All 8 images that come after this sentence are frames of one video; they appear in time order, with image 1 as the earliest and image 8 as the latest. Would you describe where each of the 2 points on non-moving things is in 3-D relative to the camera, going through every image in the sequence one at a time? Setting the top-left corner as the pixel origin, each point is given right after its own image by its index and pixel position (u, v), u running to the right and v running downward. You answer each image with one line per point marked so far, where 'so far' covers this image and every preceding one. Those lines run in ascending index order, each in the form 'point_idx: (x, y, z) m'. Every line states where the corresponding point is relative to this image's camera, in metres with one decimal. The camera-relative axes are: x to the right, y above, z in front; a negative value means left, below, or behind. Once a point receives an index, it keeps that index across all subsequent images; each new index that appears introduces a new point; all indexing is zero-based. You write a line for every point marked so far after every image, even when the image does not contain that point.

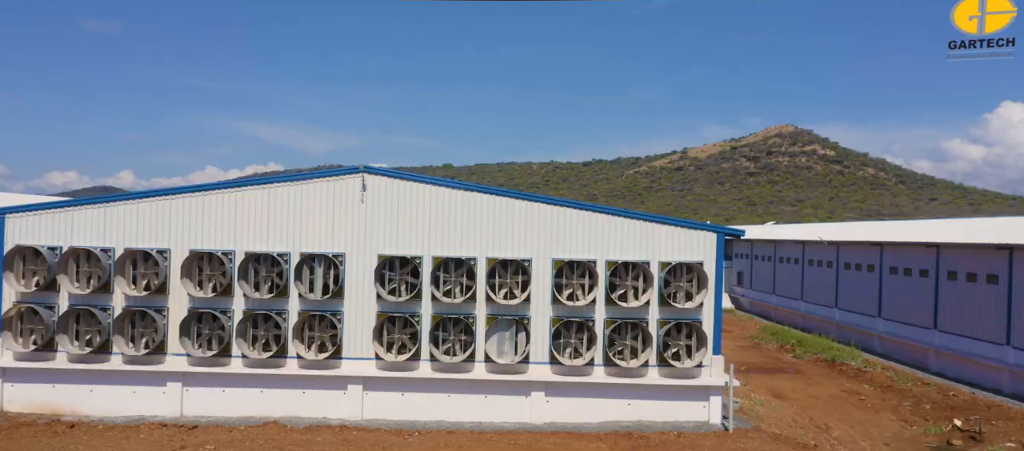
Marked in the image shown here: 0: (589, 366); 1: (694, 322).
0: (+1.5, -2.7, +12.8) m
1: (+3.5, -1.9, +12.8) m
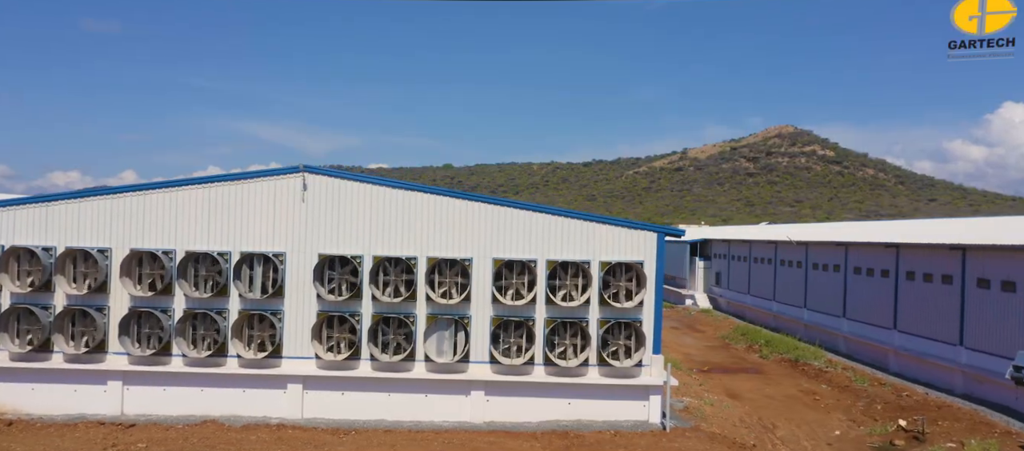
0: (+0.3, -2.7, +12.8) m
1: (+2.4, -1.9, +12.8) m
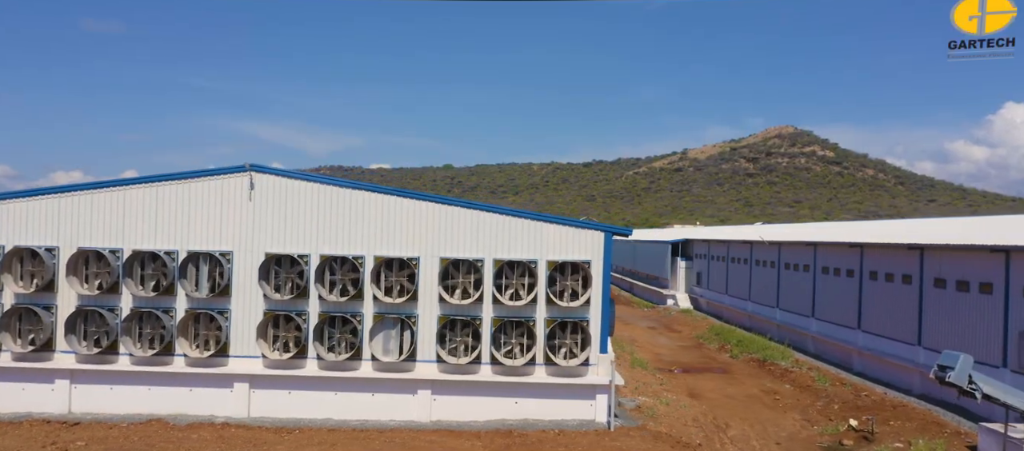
0: (-0.7, -2.7, +12.8) m
1: (+1.3, -1.9, +12.8) m
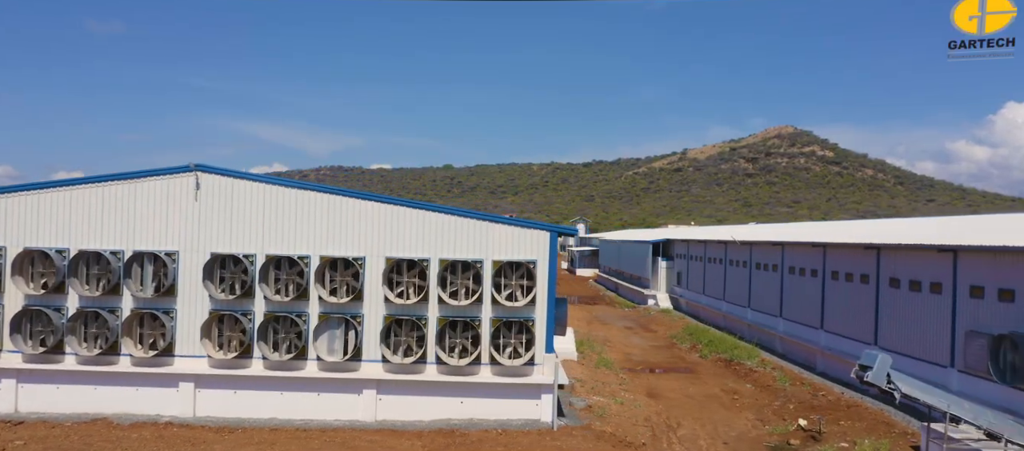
0: (-1.8, -2.7, +12.8) m
1: (+0.3, -1.8, +12.8) m
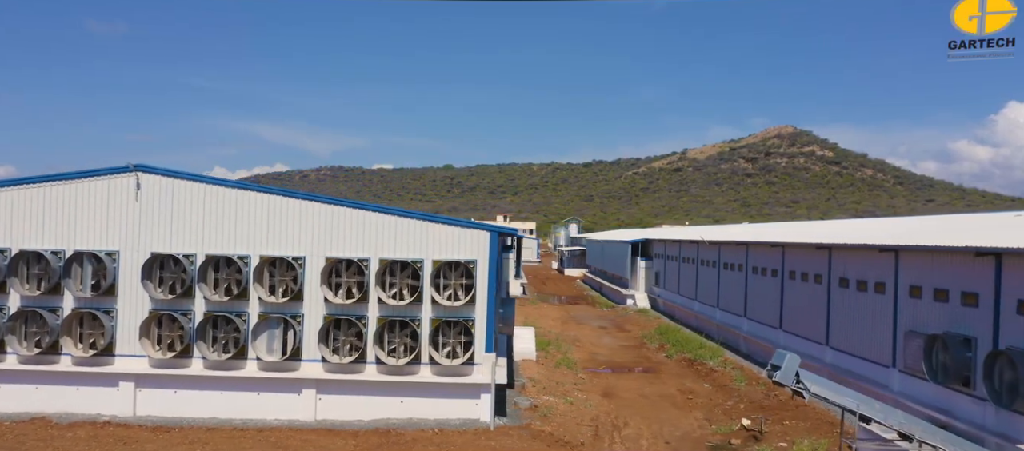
0: (-2.9, -2.7, +12.8) m
1: (-0.9, -1.8, +12.8) m
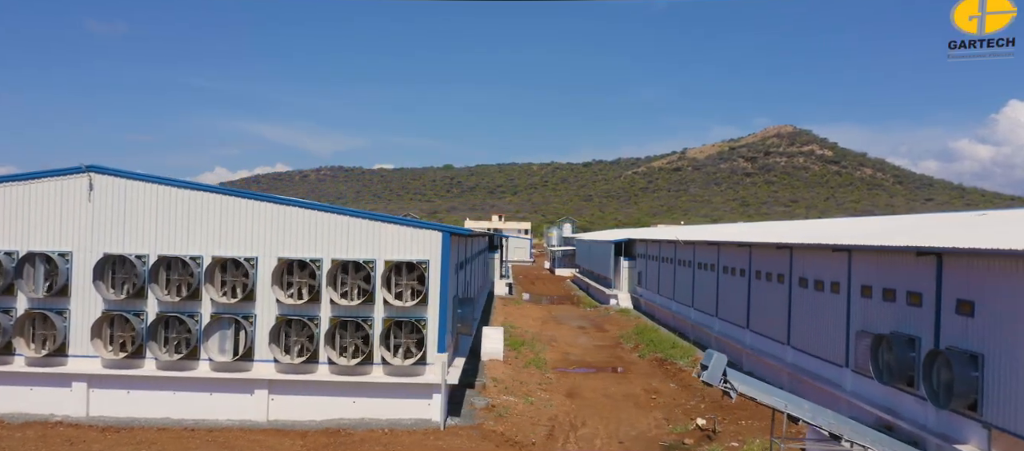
0: (-3.9, -2.7, +12.8) m
1: (-1.8, -1.9, +12.8) m
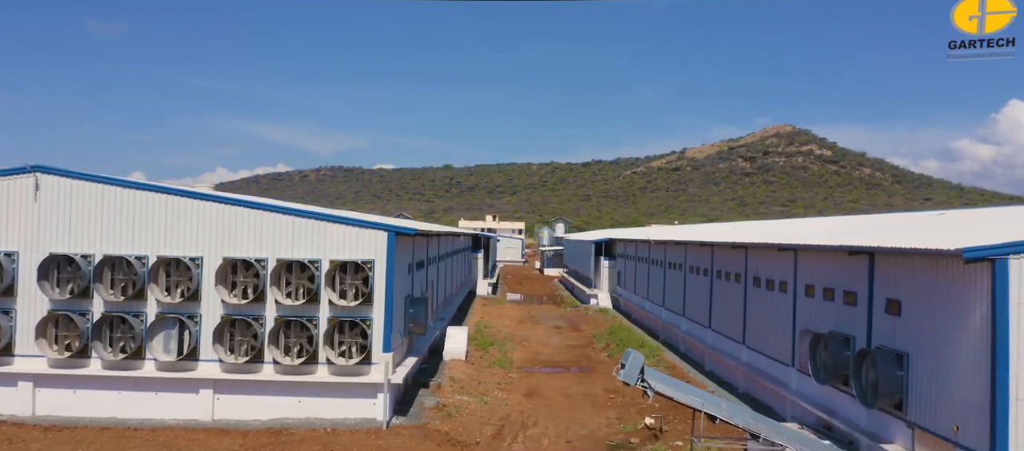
0: (-4.9, -2.7, +12.9) m
1: (-2.9, -1.8, +12.9) m
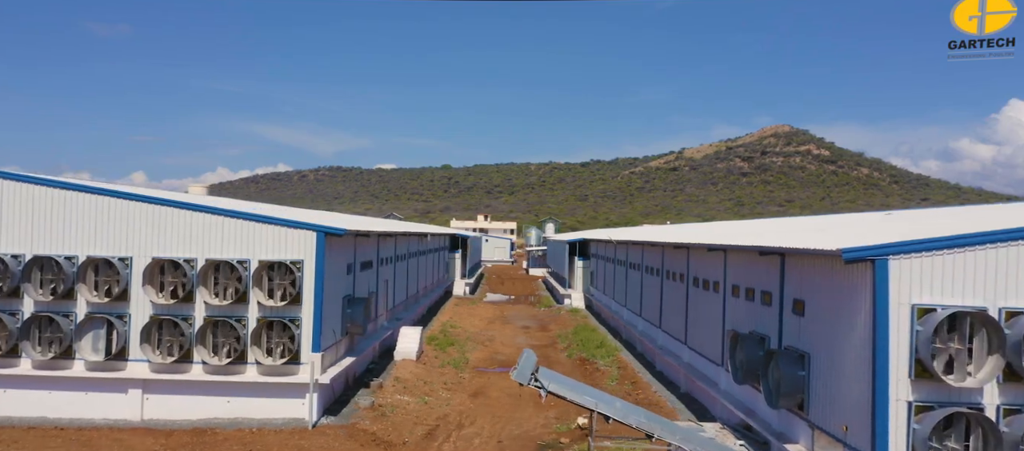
0: (-6.4, -2.7, +12.9) m
1: (-4.3, -1.9, +12.9) m
